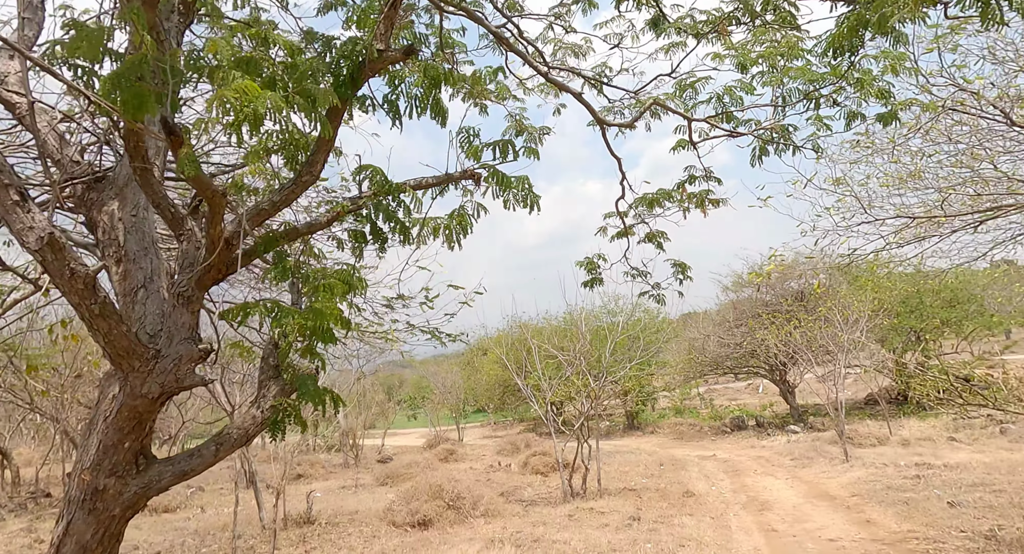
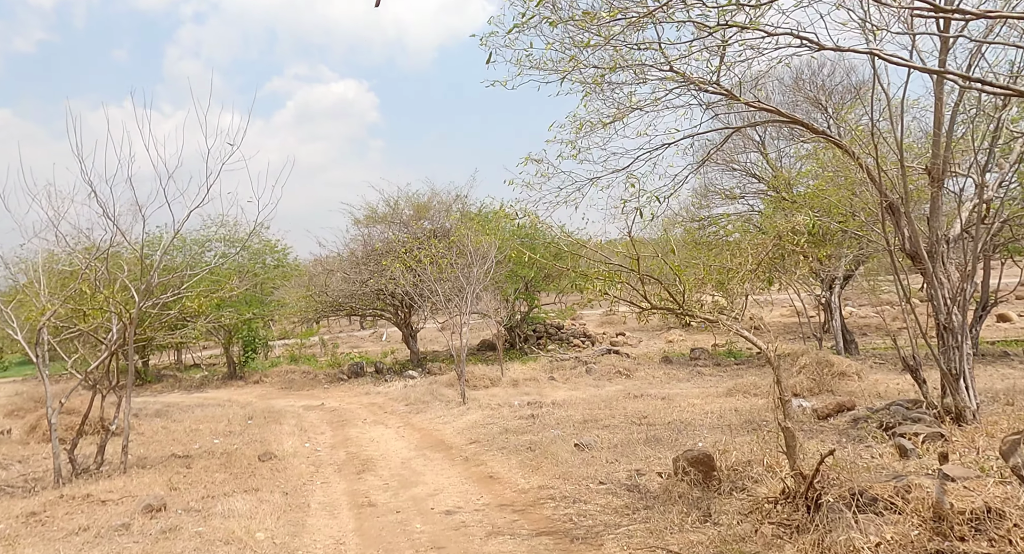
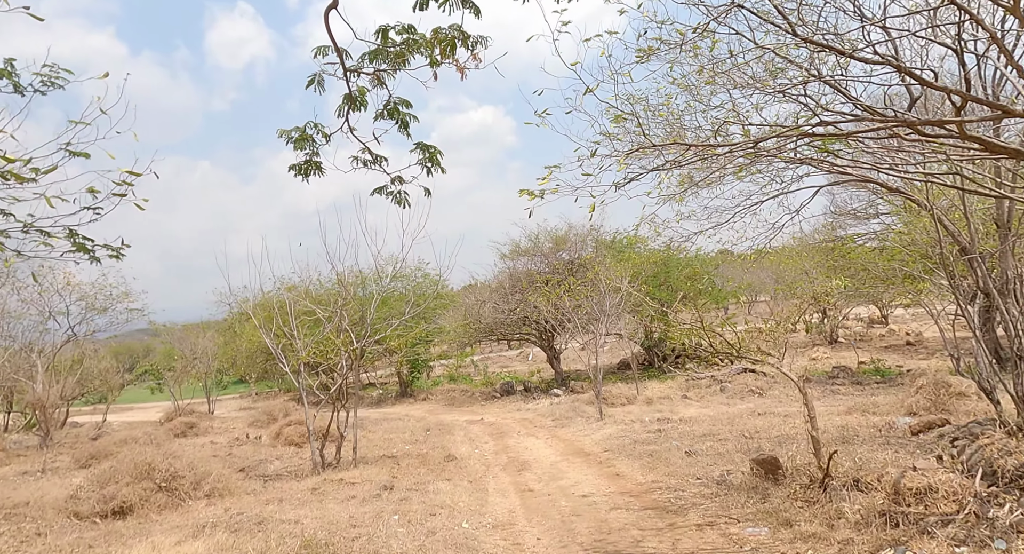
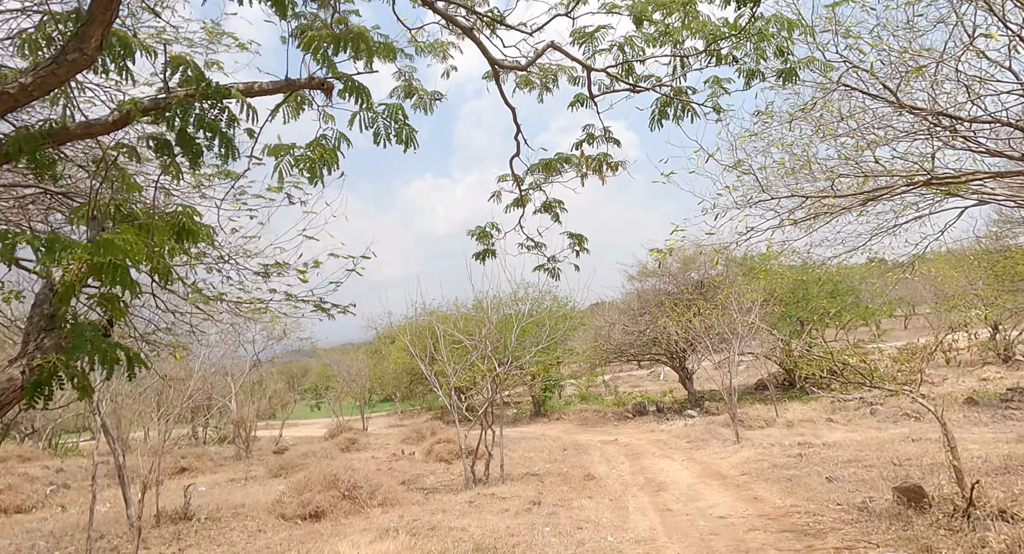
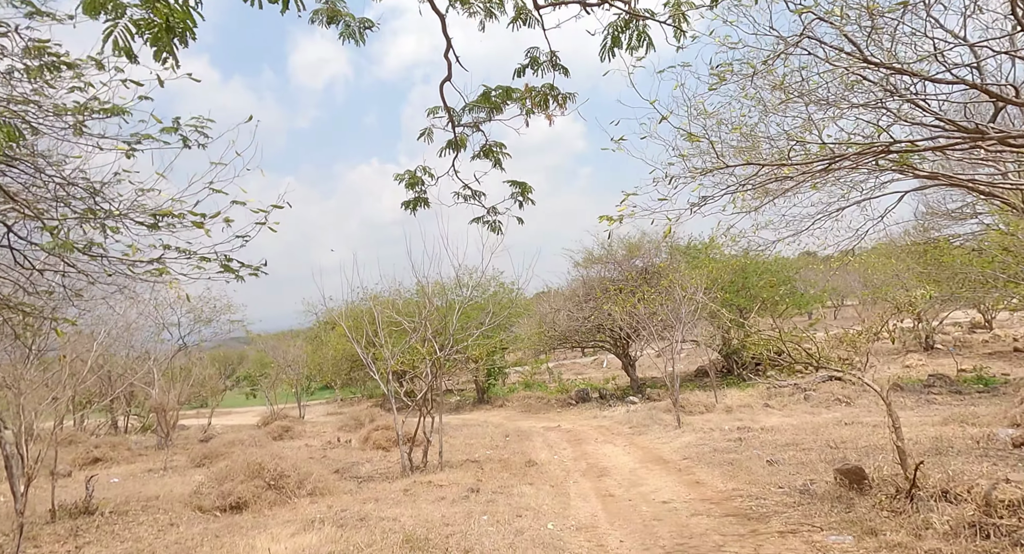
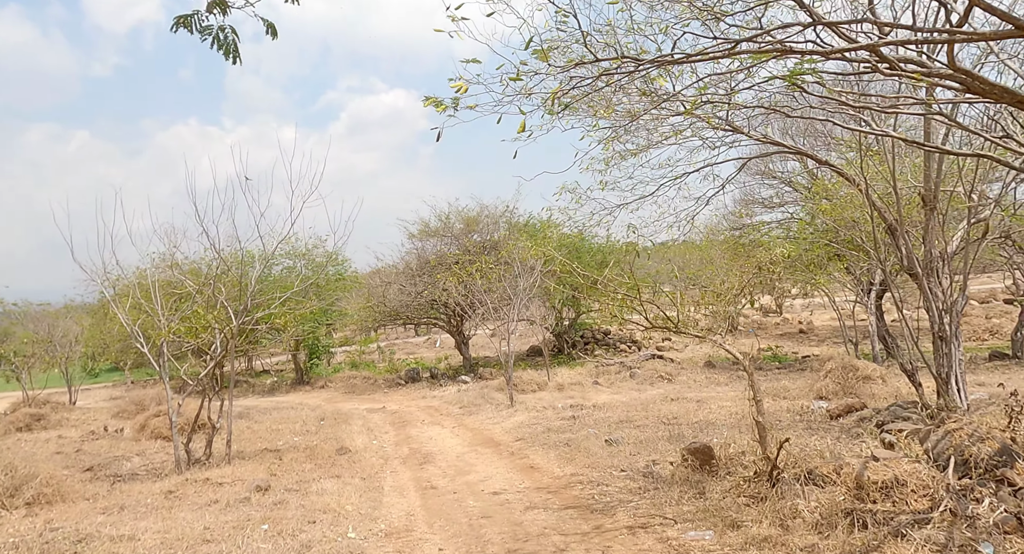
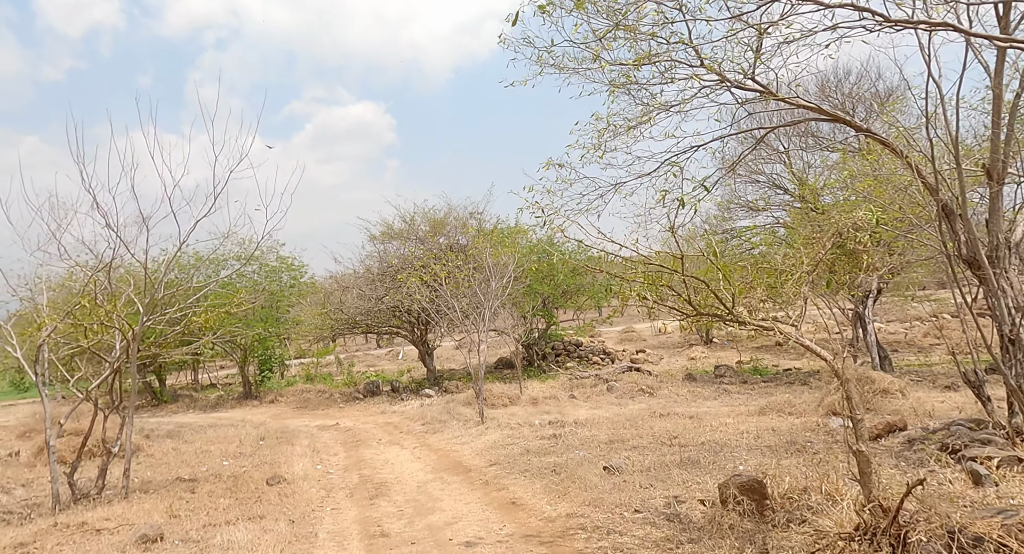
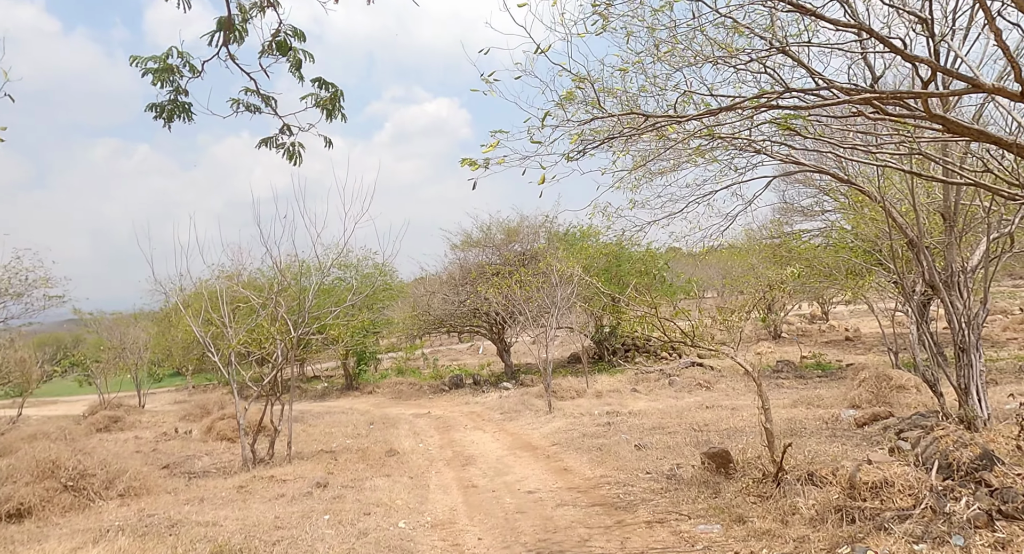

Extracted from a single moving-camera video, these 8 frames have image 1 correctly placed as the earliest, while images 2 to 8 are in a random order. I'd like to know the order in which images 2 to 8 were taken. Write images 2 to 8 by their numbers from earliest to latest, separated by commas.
4, 5, 3, 8, 6, 2, 7
